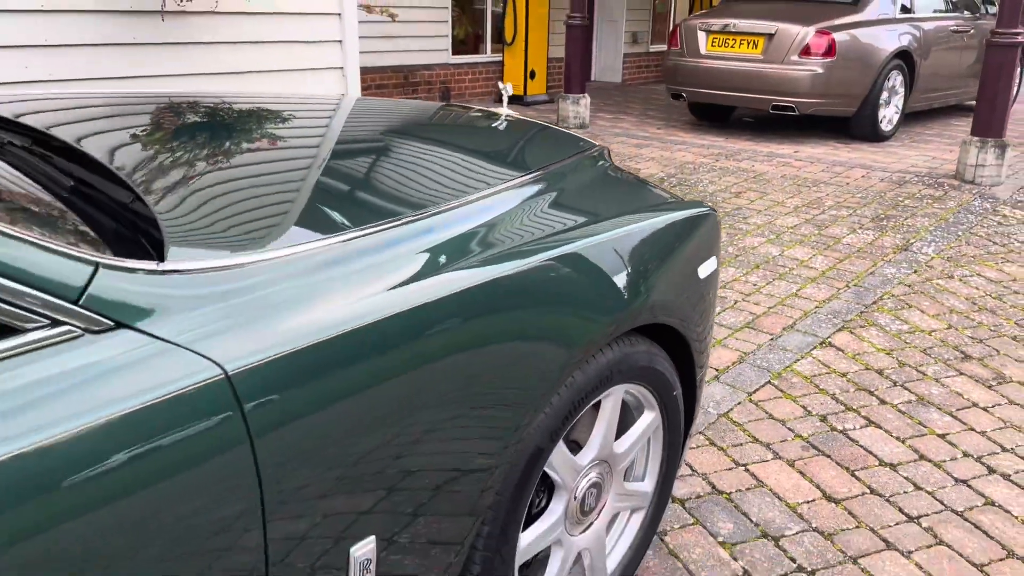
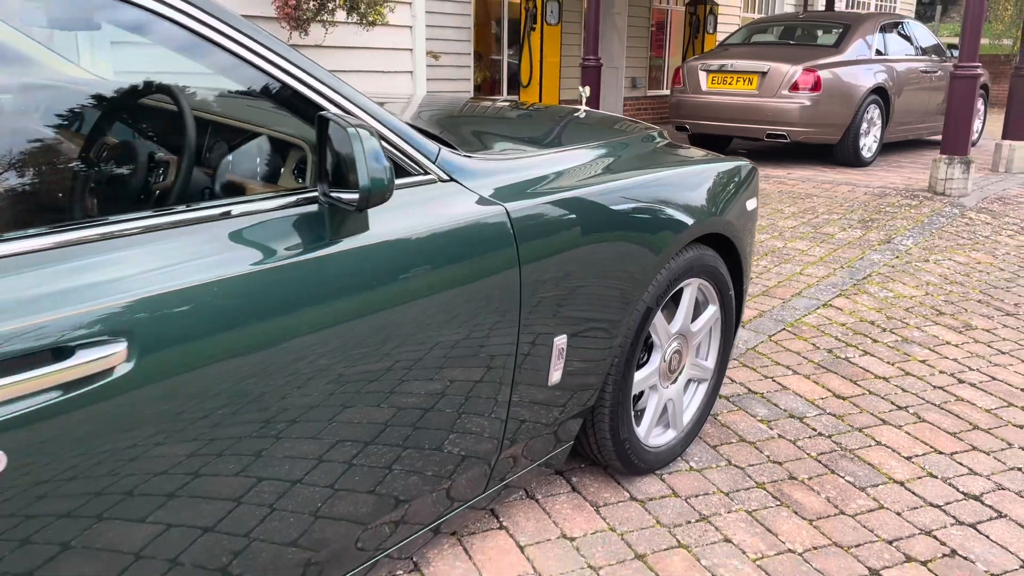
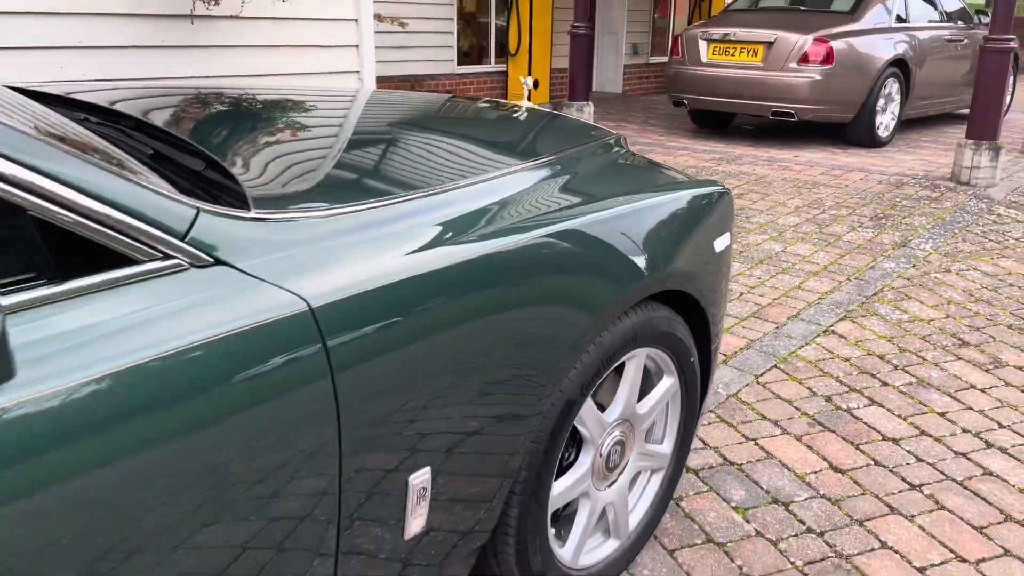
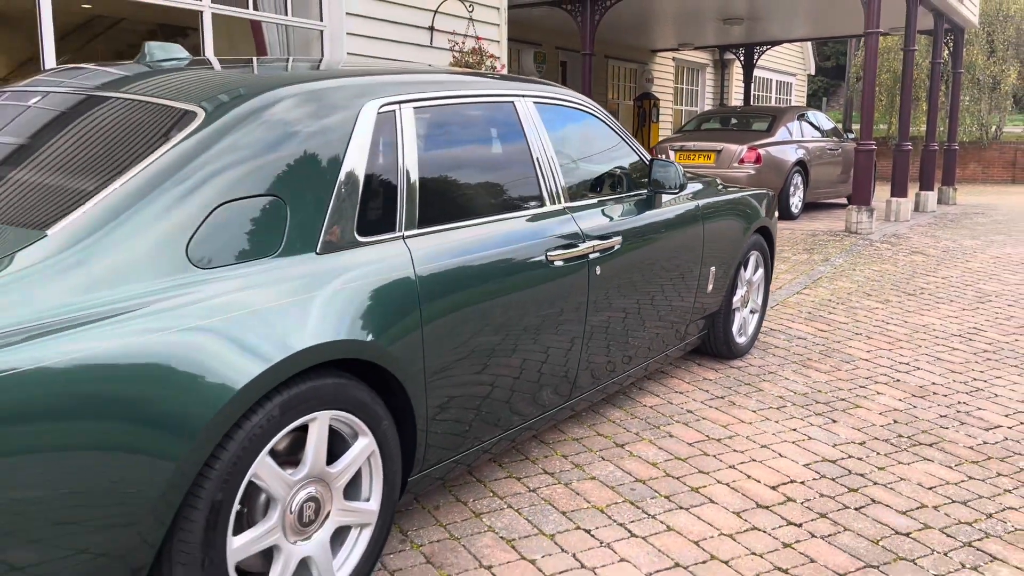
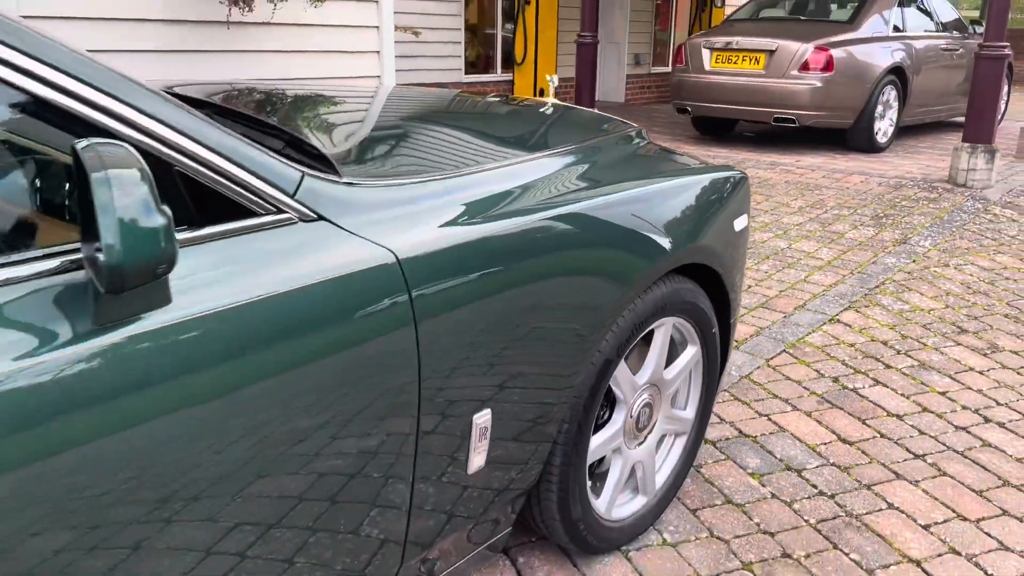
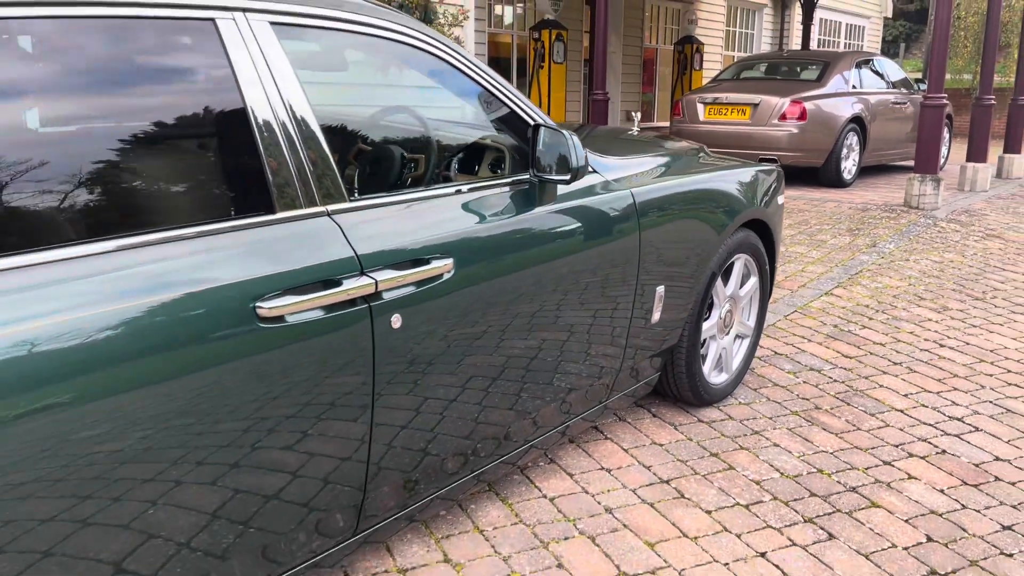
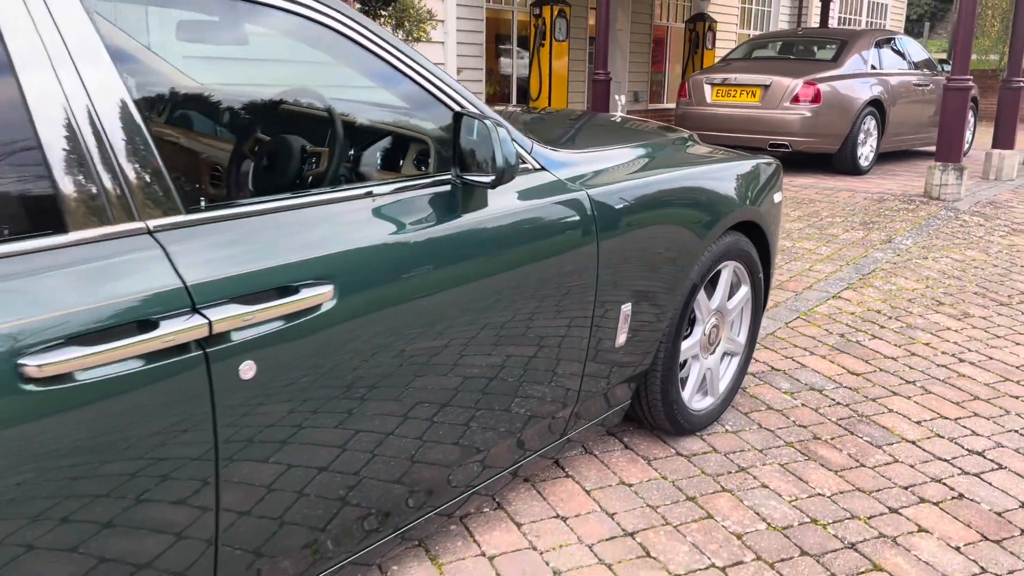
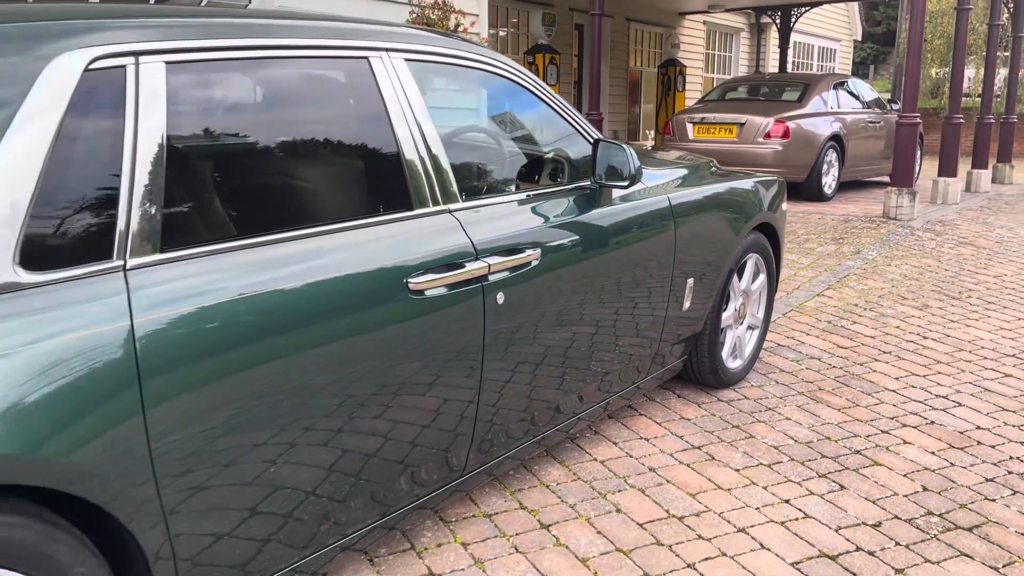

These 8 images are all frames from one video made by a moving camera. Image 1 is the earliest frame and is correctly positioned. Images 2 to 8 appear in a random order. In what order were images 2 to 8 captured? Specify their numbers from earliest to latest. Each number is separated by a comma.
3, 5, 2, 7, 6, 8, 4
